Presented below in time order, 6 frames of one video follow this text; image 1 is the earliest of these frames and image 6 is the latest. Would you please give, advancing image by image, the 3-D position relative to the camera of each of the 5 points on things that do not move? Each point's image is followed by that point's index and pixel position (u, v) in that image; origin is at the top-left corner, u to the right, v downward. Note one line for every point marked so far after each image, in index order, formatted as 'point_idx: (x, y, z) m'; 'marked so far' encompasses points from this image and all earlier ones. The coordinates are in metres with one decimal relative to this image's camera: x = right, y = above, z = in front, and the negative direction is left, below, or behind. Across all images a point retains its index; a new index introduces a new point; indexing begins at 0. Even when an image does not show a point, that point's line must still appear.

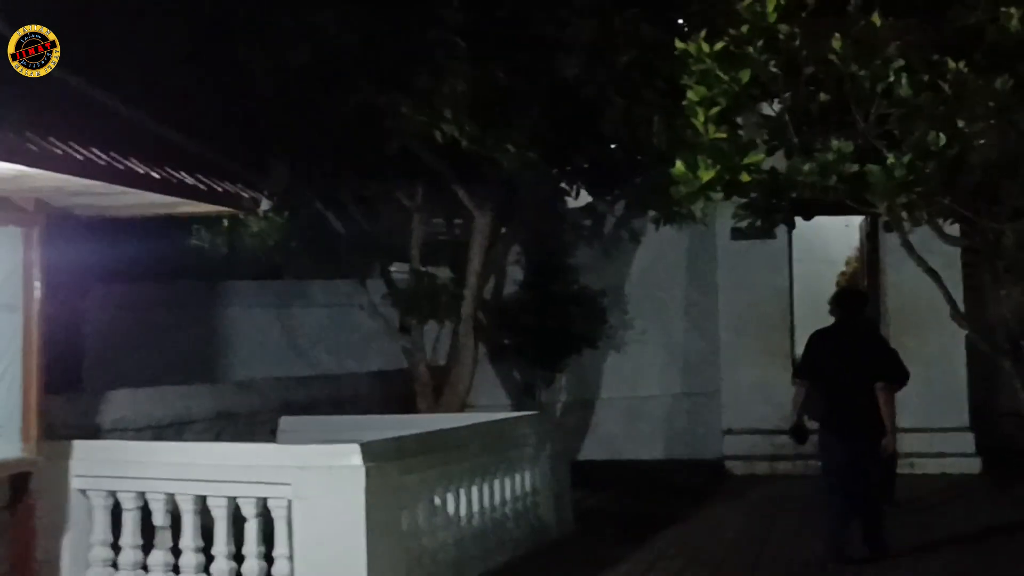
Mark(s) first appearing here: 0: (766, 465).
0: (+1.5, -1.2, +7.7) m
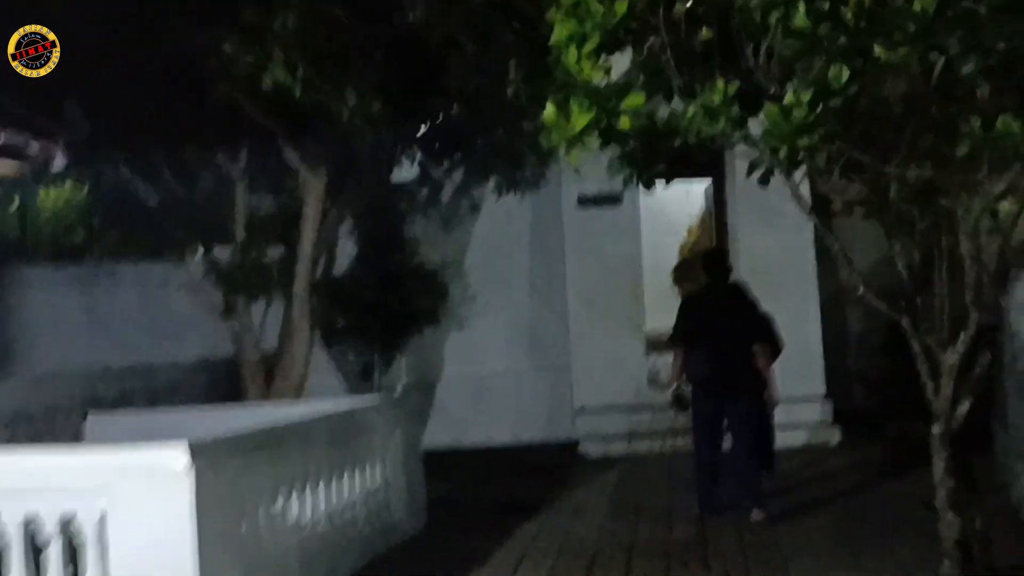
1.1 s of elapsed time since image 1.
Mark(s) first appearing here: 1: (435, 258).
0: (+0.7, -0.9, +7.2) m
1: (-0.5, +0.2, +7.8) m
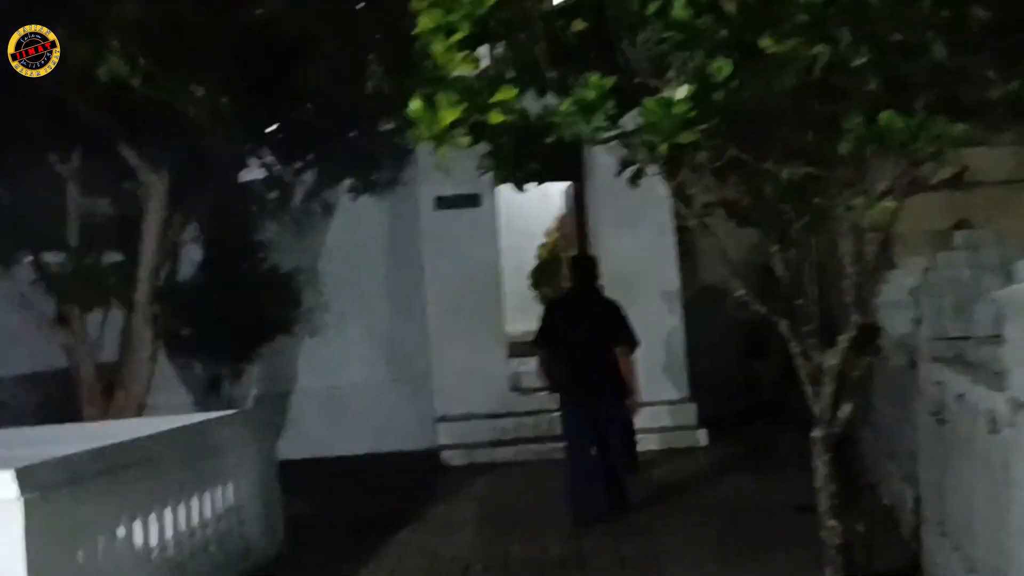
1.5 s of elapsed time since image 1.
0: (-0.1, -1.0, +7.0) m
1: (-1.4, +0.2, +7.4) m
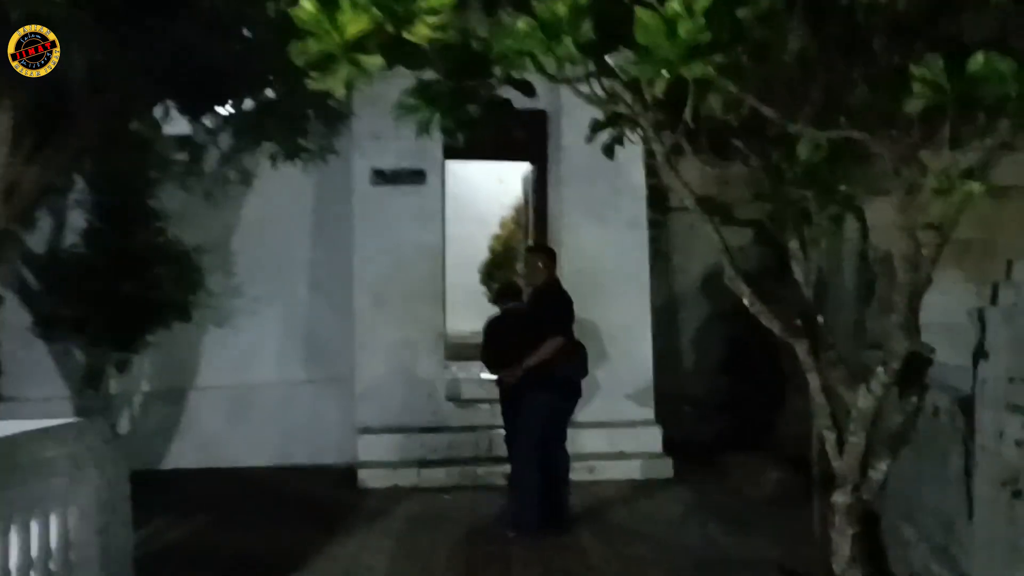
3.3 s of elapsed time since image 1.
0: (-0.5, -0.9, +5.9) m
1: (-1.7, +0.3, +6.3) m
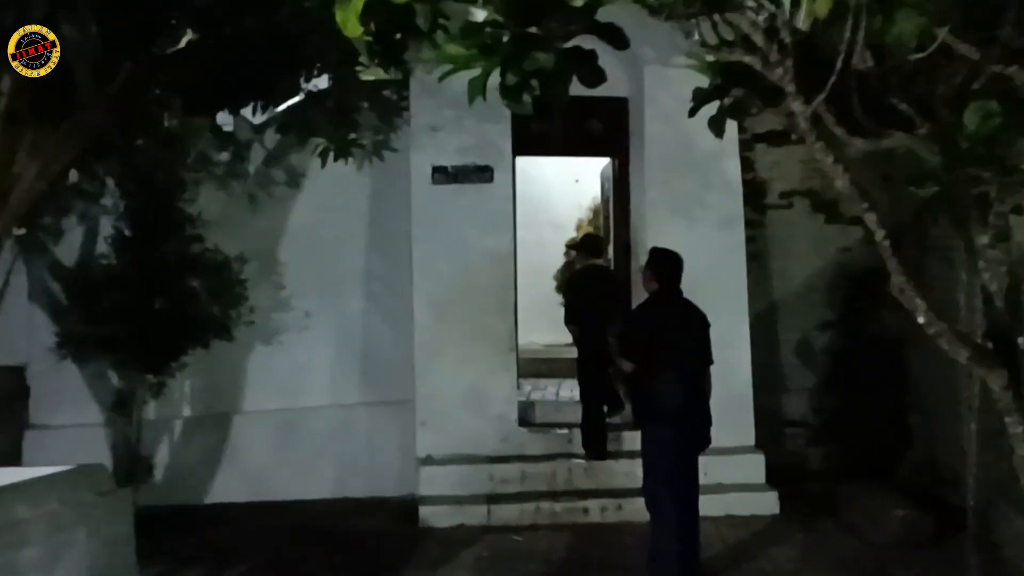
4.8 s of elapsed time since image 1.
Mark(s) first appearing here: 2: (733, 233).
0: (-0.1, -1.0, +5.2) m
1: (-1.3, +0.2, +5.7) m
2: (+1.0, +0.3, +5.6) m
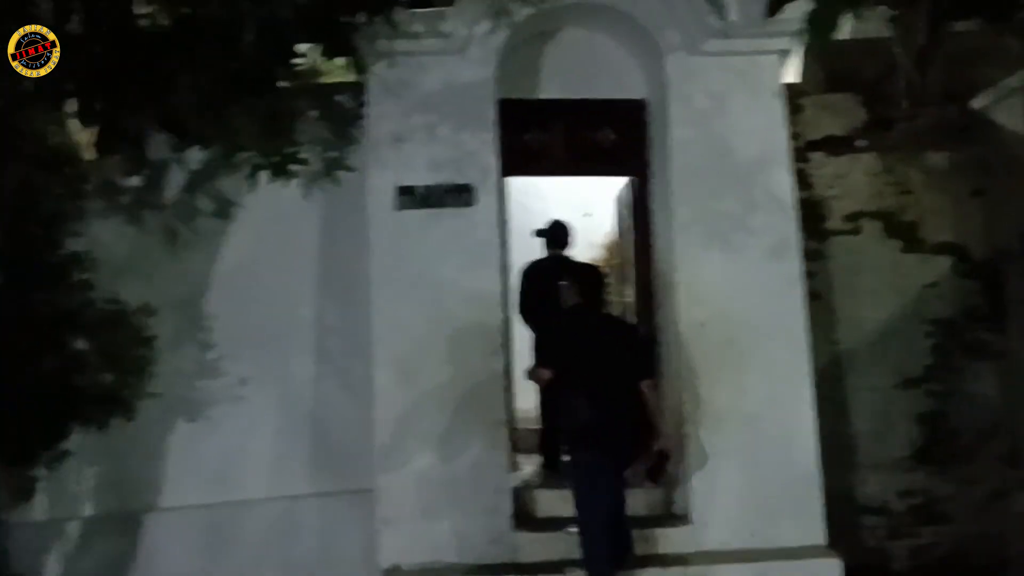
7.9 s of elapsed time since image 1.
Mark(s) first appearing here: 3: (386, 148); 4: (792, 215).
0: (-0.1, -1.1, +3.9) m
1: (-1.4, 0.0, +4.4) m
2: (+1.0, +0.1, +4.3) m
3: (-0.5, +0.5, +4.3) m
4: (+1.0, +0.3, +4.4) m
